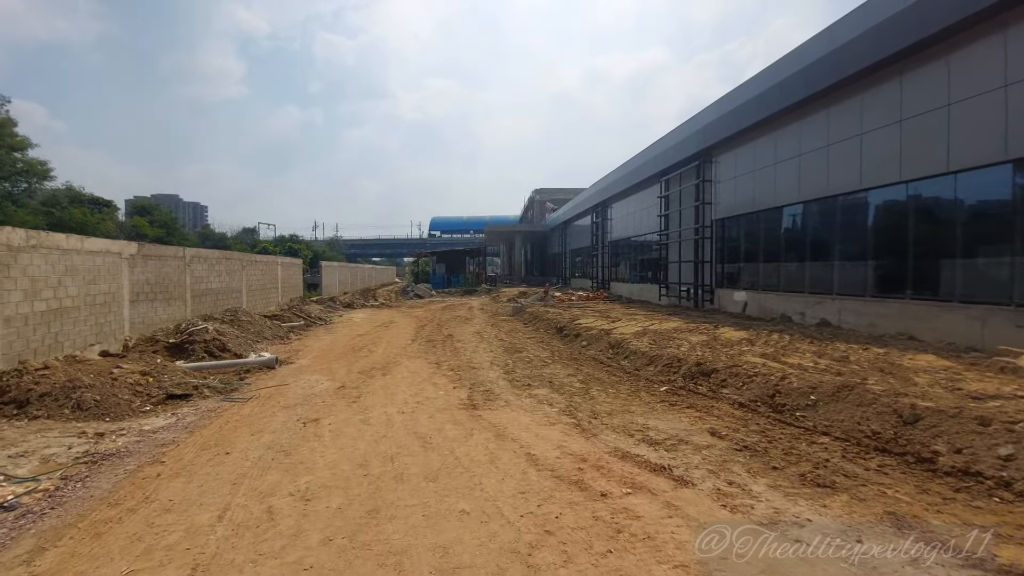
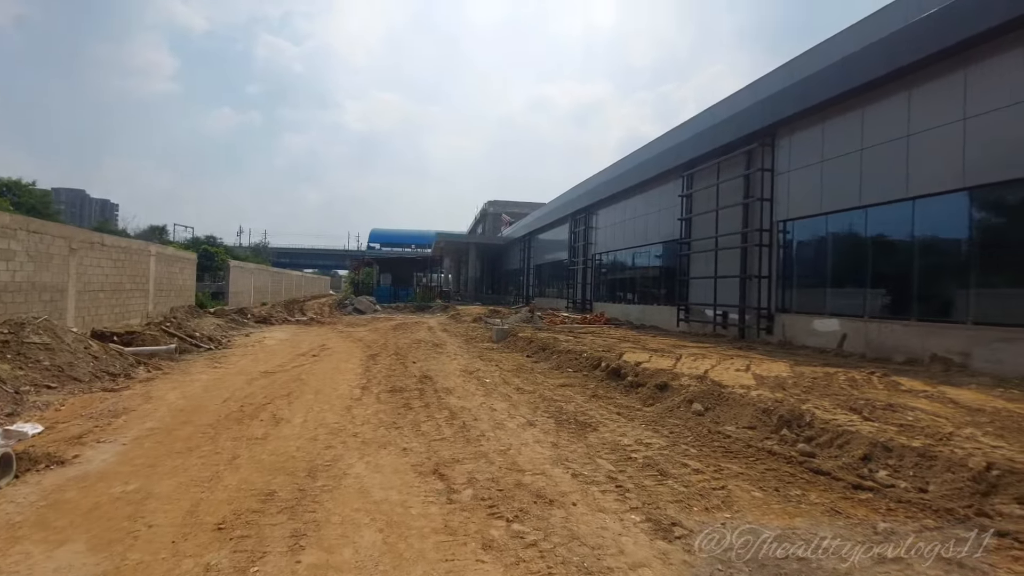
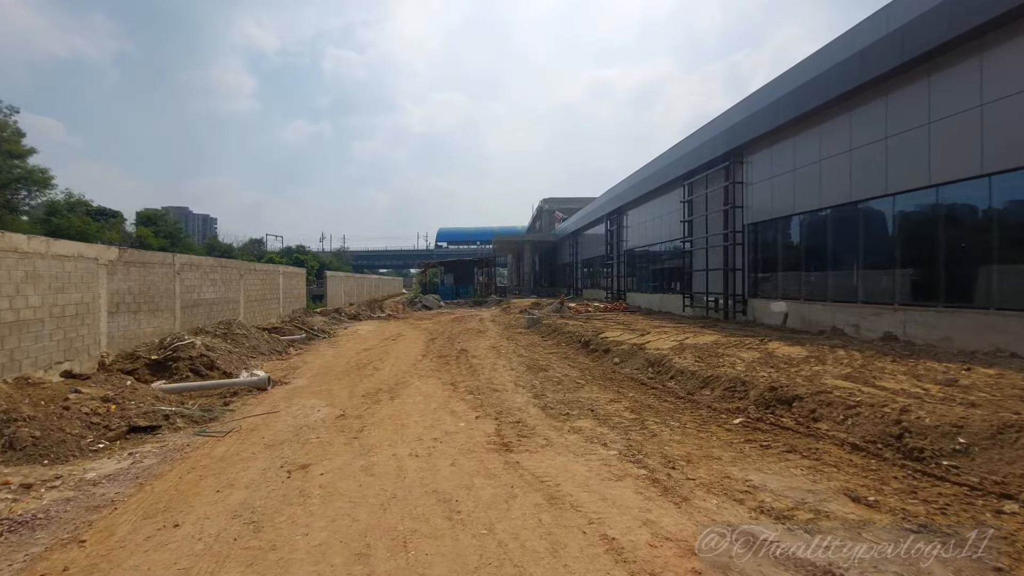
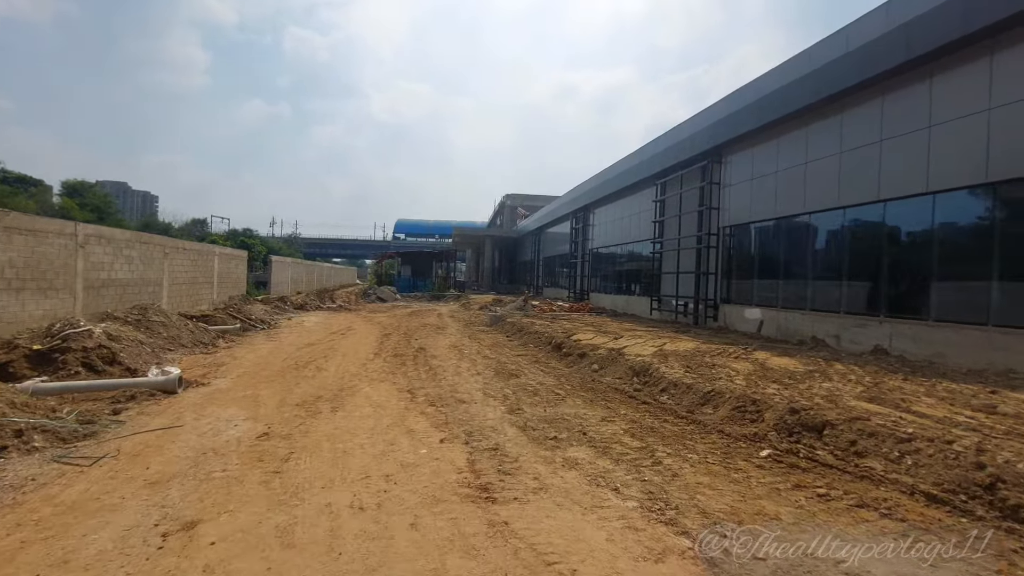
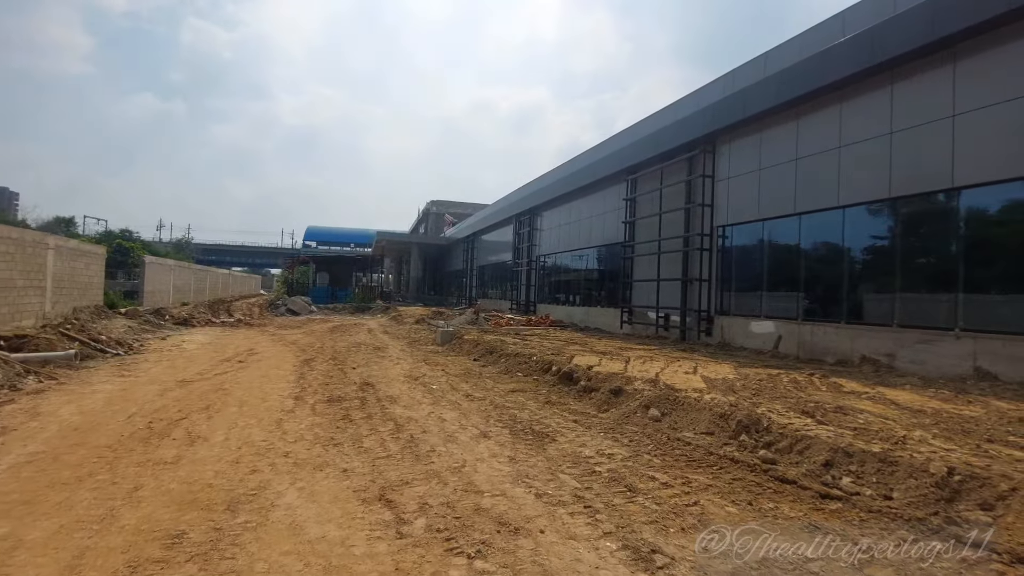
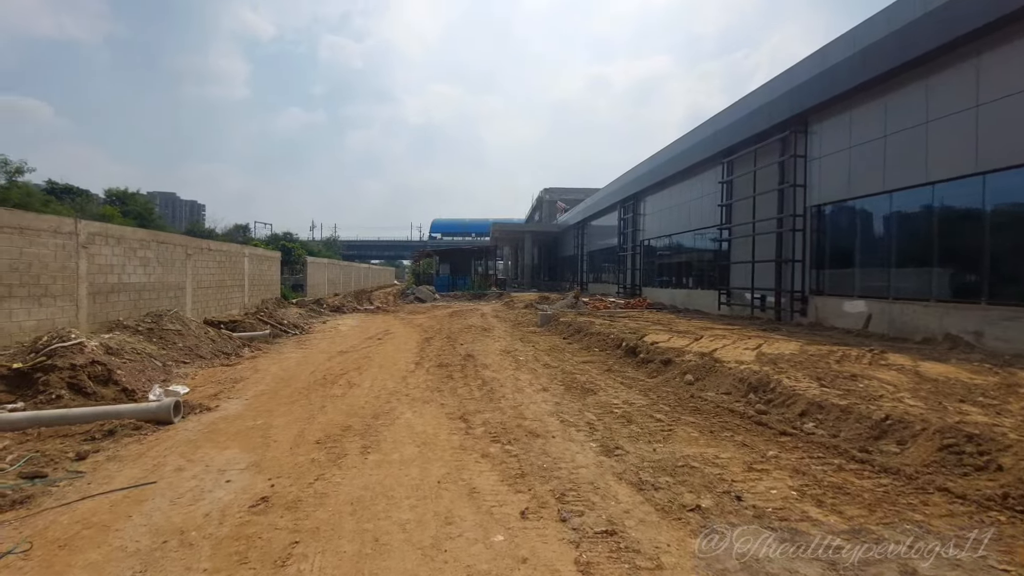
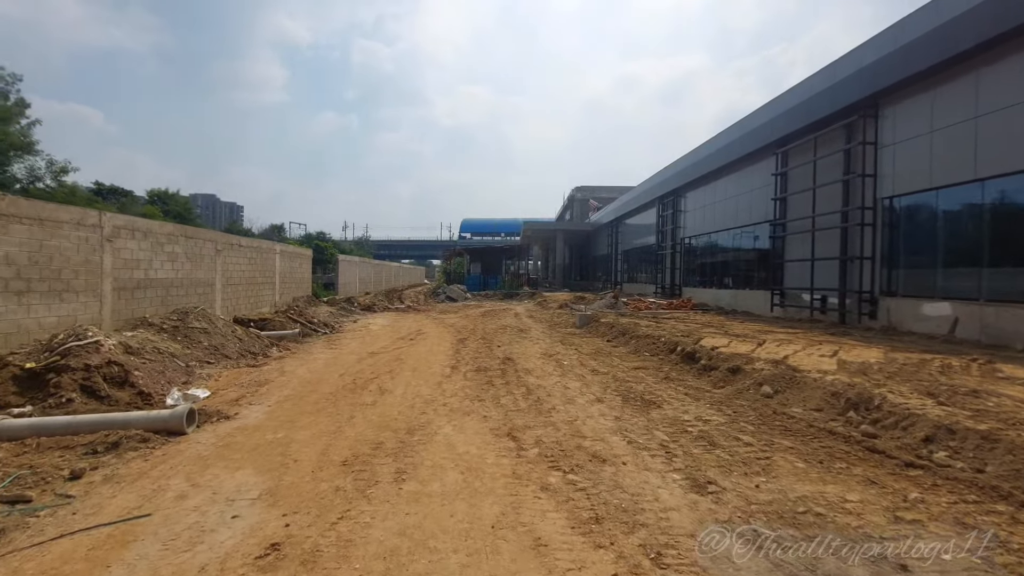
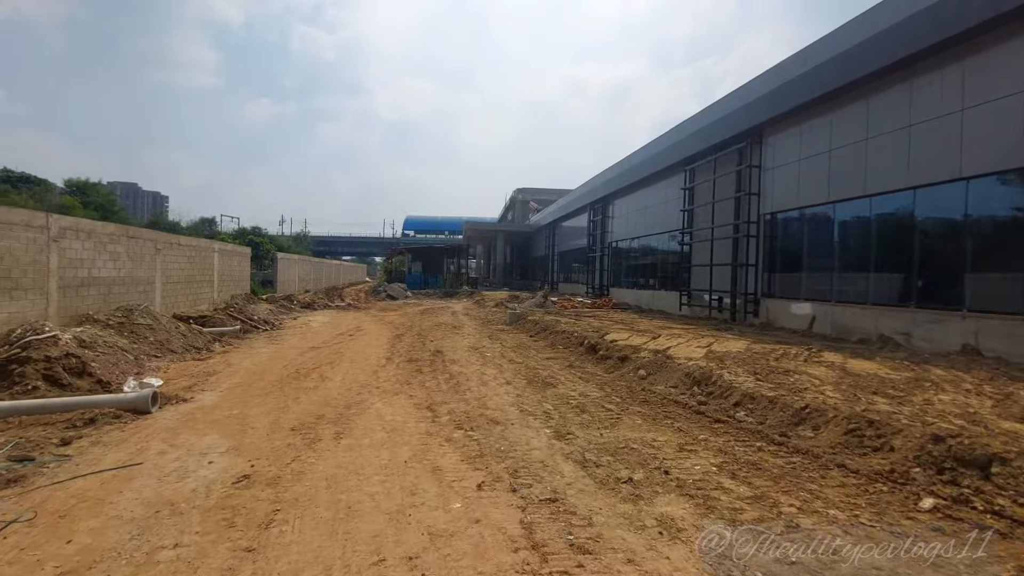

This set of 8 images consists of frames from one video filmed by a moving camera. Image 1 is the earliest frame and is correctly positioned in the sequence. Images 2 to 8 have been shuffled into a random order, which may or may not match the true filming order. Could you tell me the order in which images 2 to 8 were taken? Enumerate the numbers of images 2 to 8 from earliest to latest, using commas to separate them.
3, 4, 8, 6, 7, 2, 5
